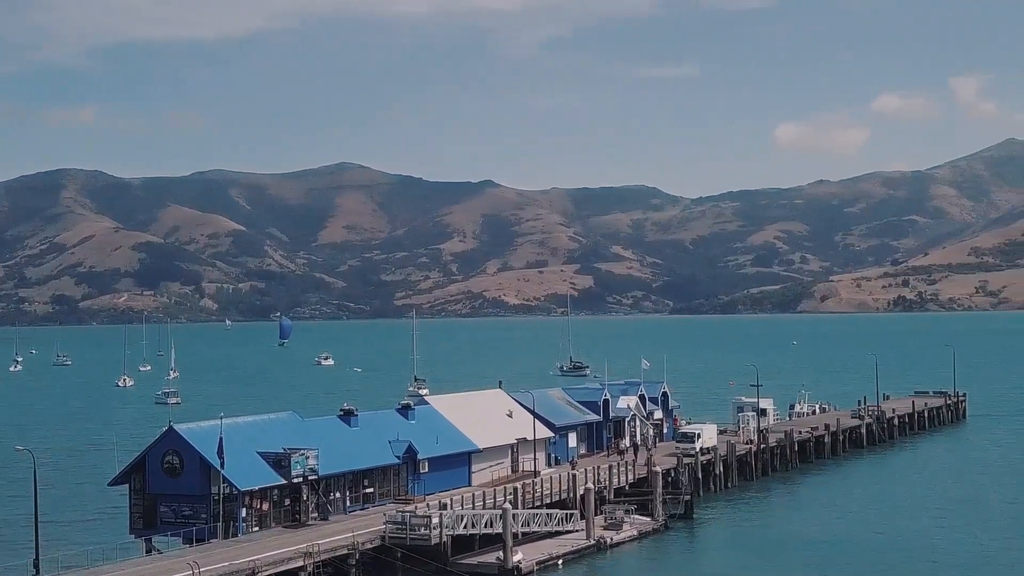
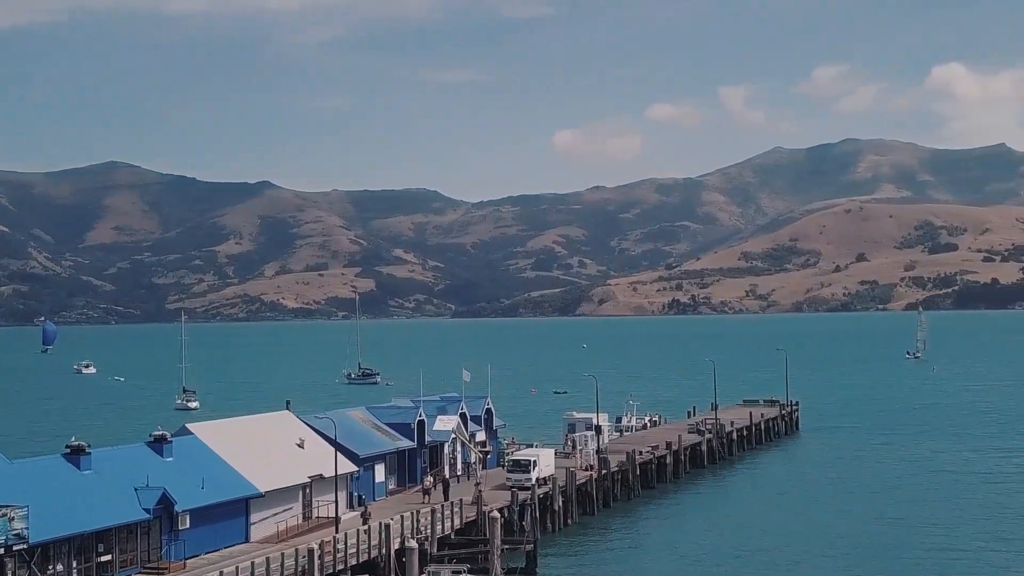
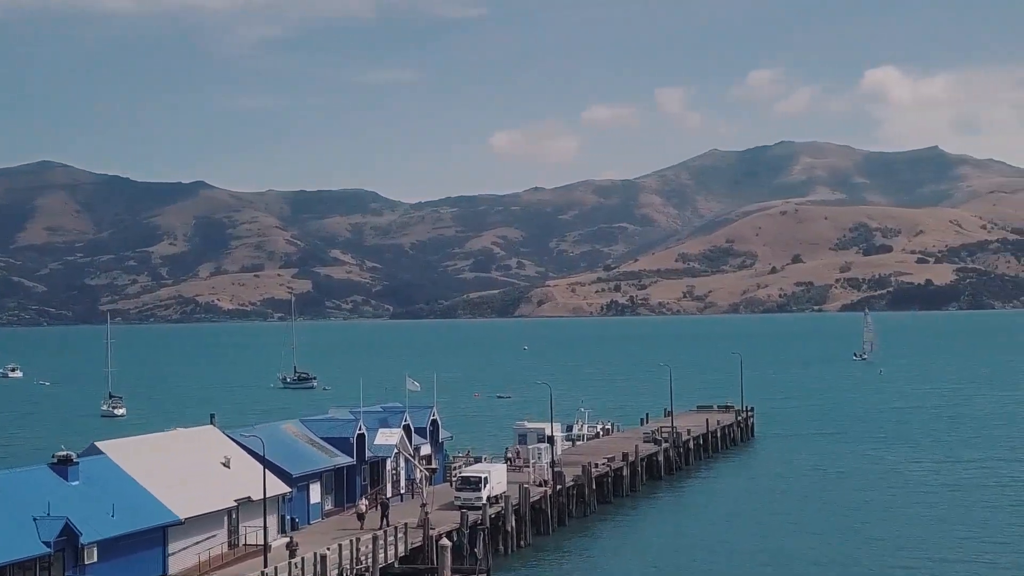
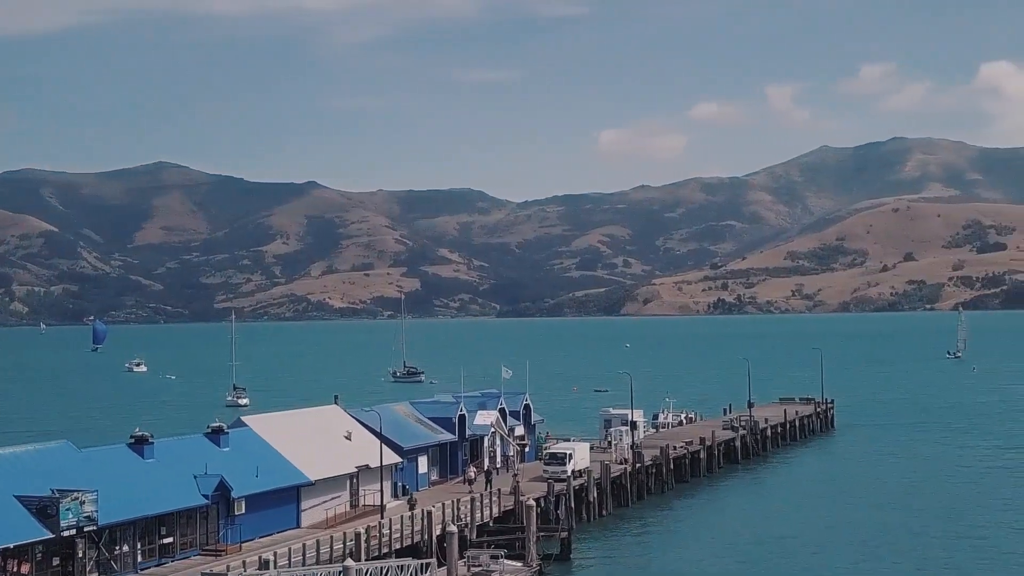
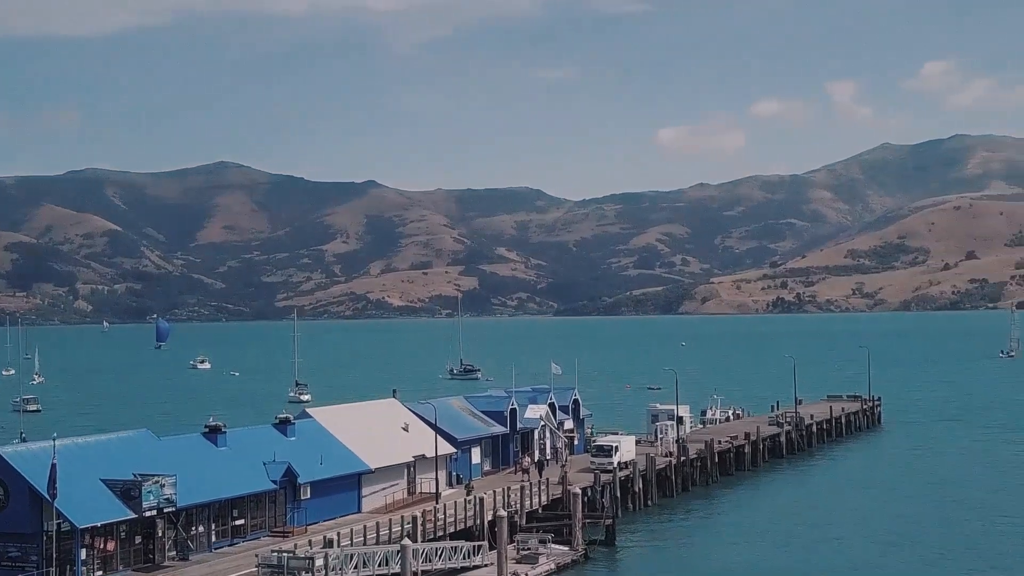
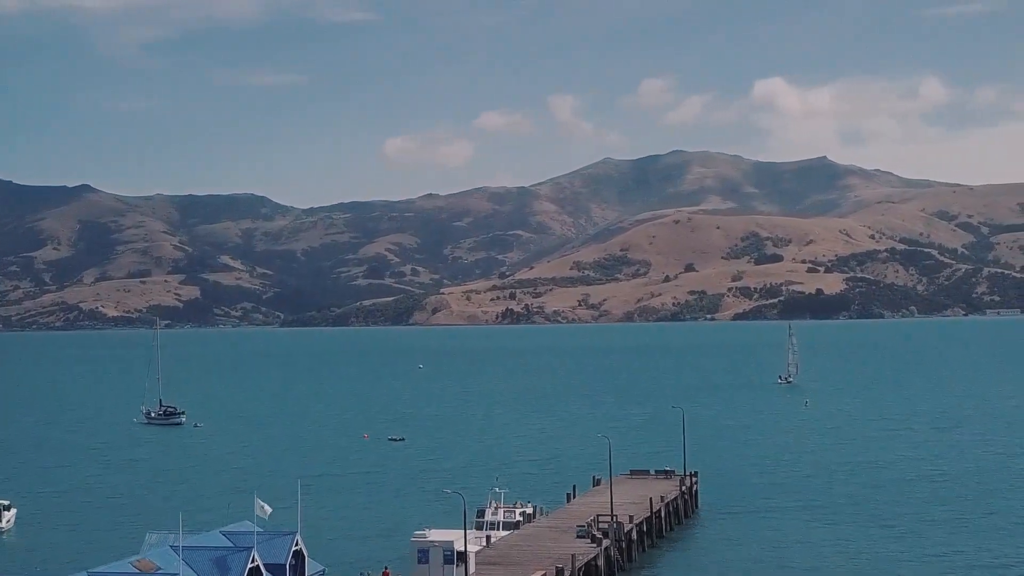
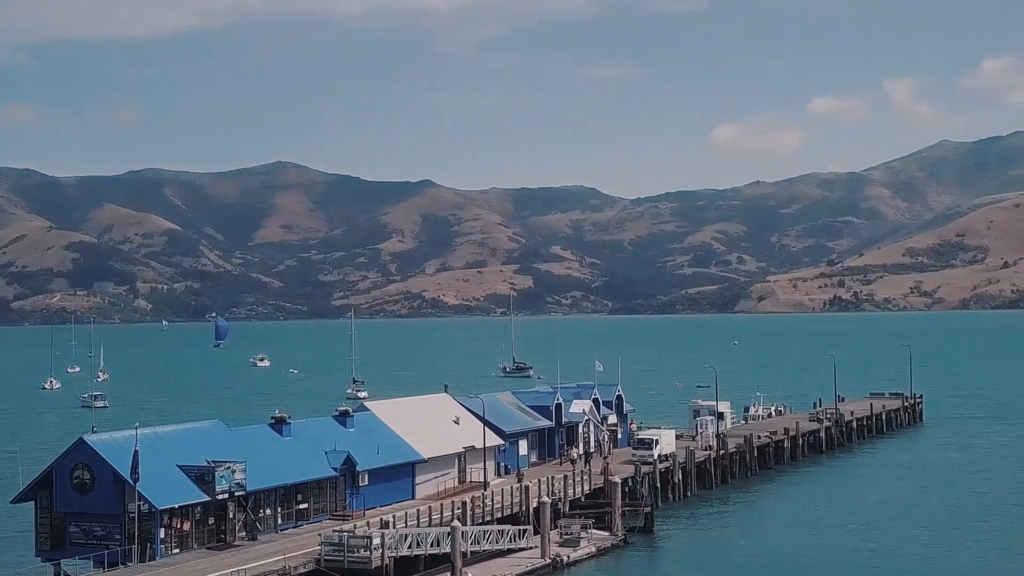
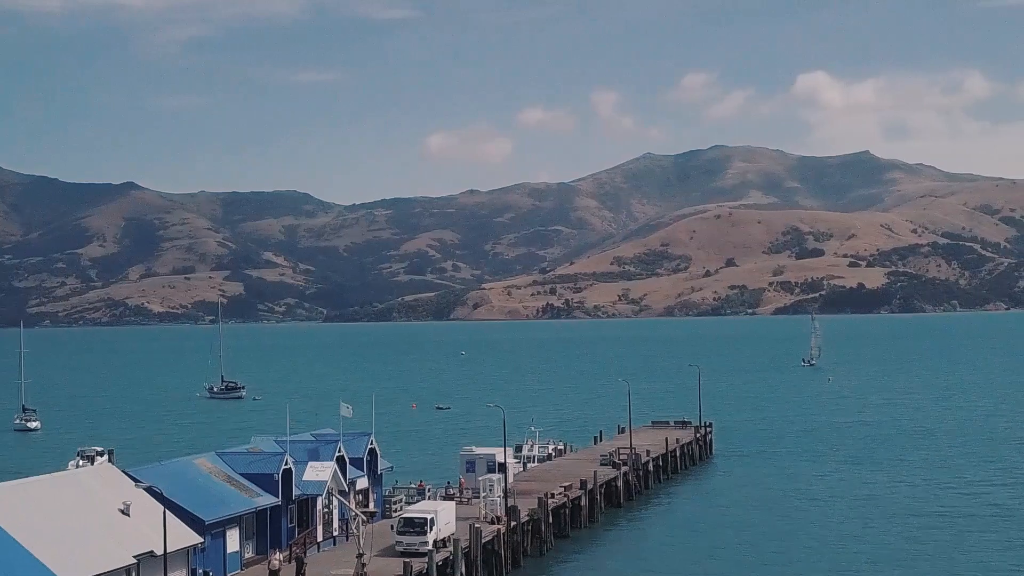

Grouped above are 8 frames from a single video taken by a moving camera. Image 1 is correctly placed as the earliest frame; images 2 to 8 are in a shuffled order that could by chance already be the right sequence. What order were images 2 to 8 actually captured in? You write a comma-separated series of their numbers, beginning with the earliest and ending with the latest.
7, 5, 4, 2, 3, 8, 6
